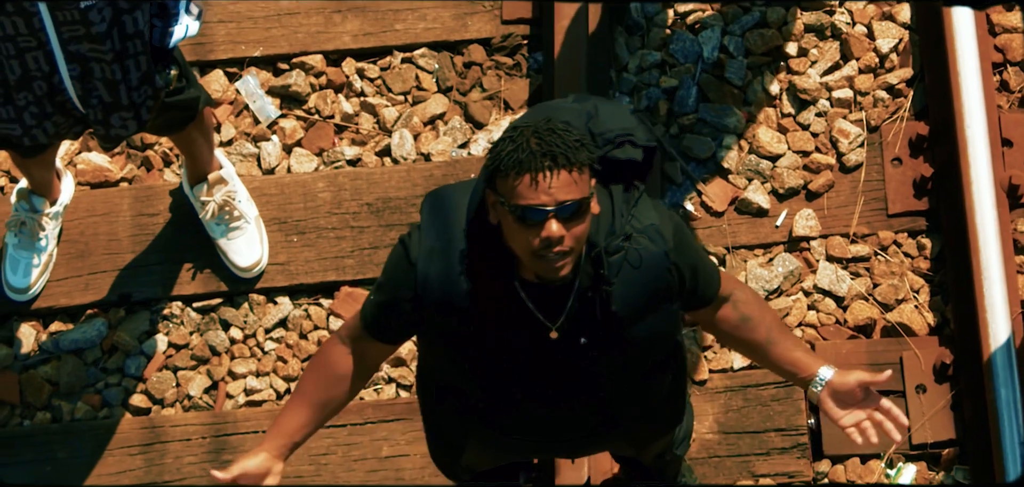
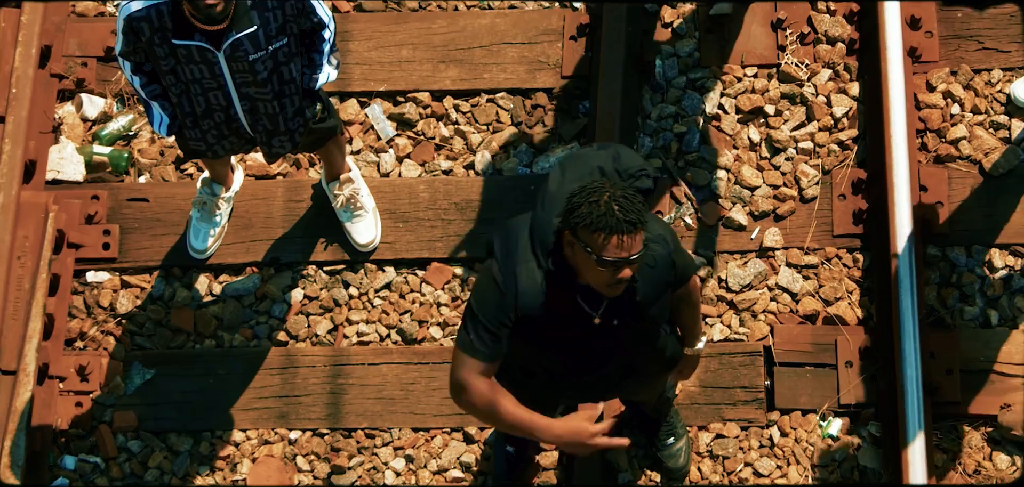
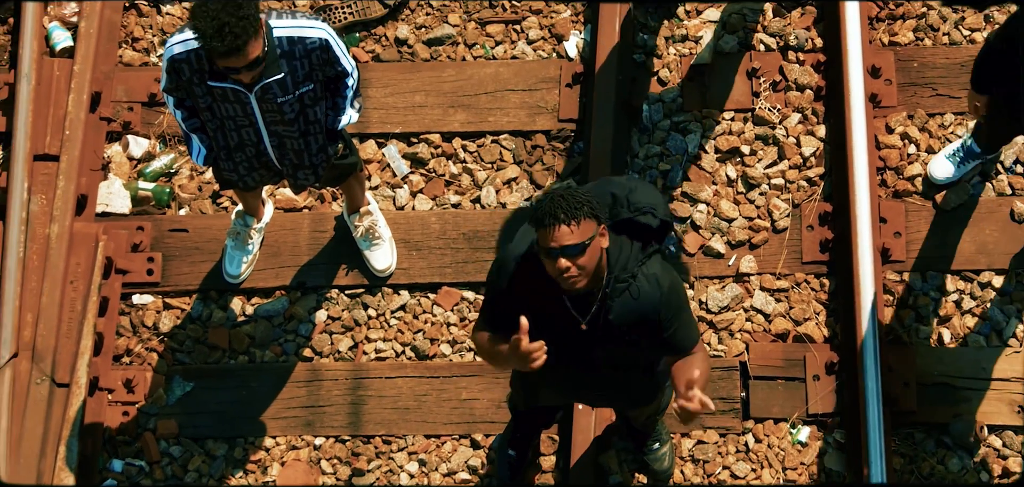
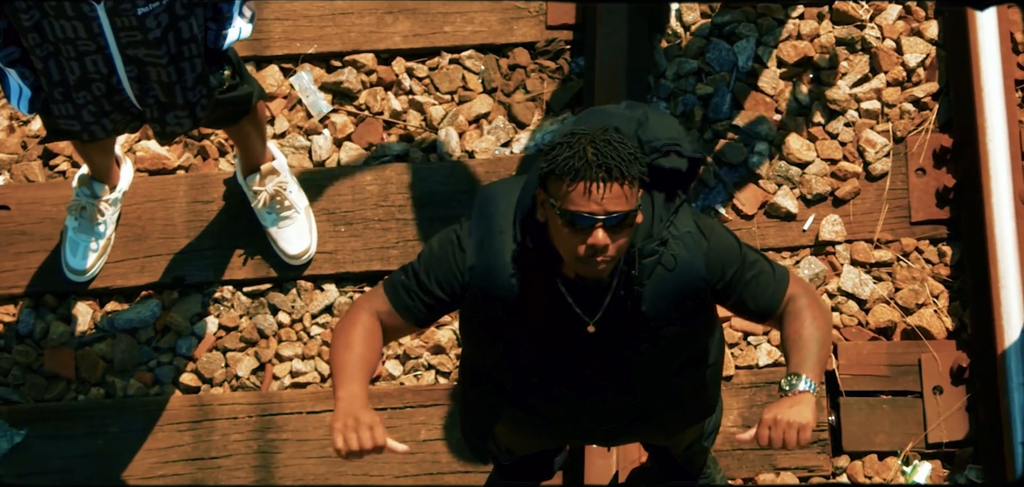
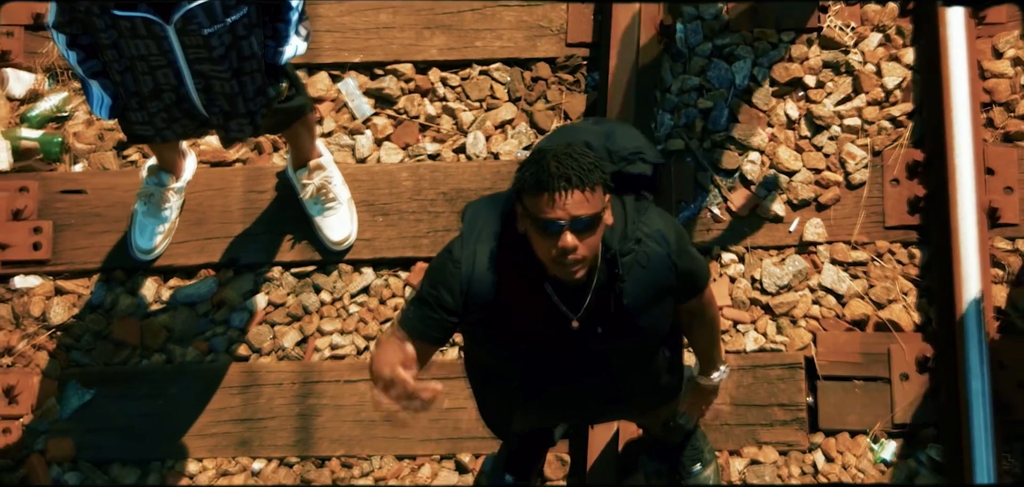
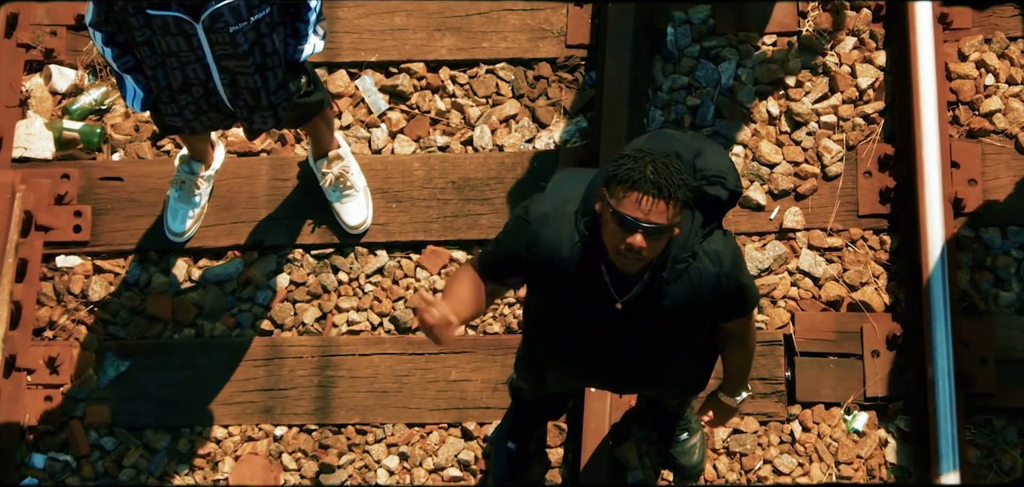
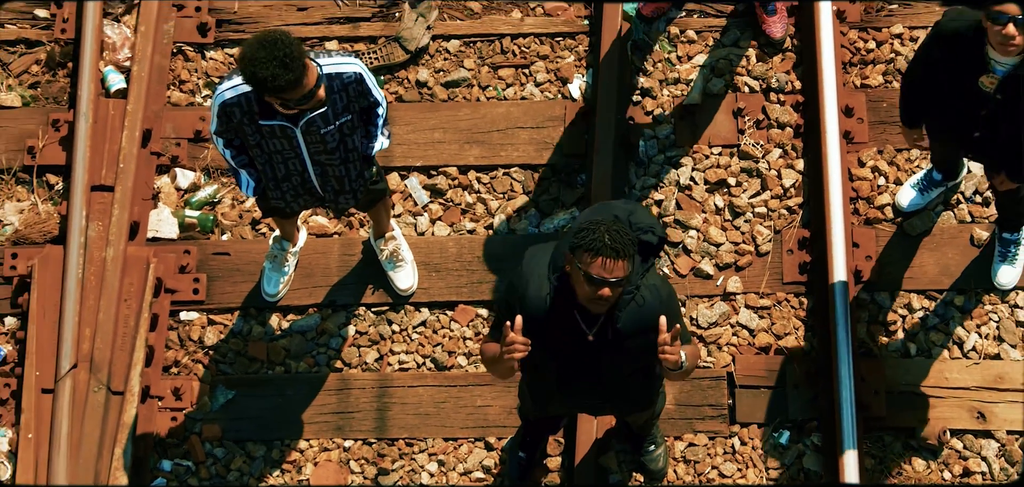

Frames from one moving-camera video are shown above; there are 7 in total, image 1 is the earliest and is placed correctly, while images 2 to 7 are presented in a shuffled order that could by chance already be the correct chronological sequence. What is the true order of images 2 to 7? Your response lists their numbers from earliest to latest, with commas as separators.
4, 5, 6, 2, 3, 7
